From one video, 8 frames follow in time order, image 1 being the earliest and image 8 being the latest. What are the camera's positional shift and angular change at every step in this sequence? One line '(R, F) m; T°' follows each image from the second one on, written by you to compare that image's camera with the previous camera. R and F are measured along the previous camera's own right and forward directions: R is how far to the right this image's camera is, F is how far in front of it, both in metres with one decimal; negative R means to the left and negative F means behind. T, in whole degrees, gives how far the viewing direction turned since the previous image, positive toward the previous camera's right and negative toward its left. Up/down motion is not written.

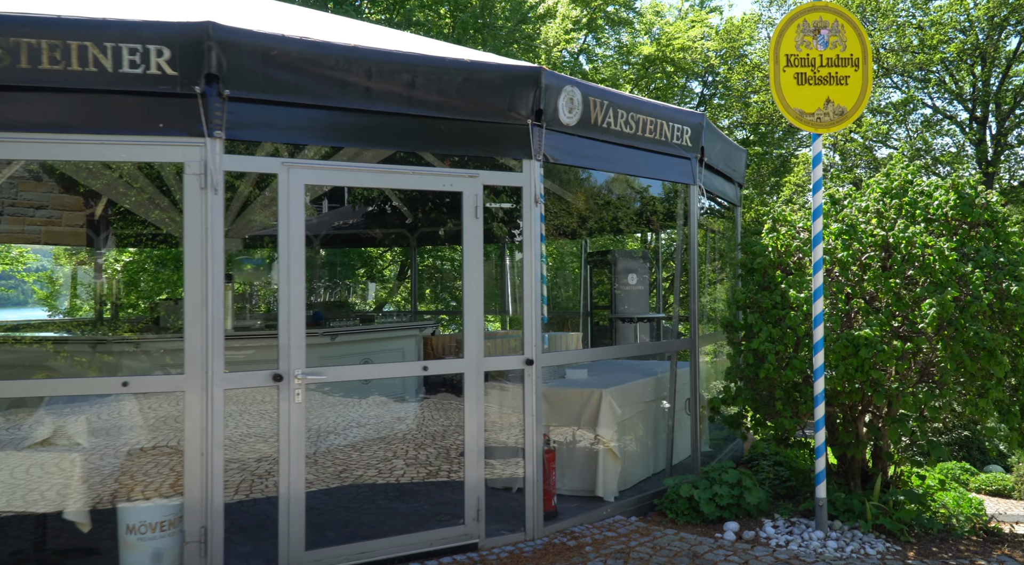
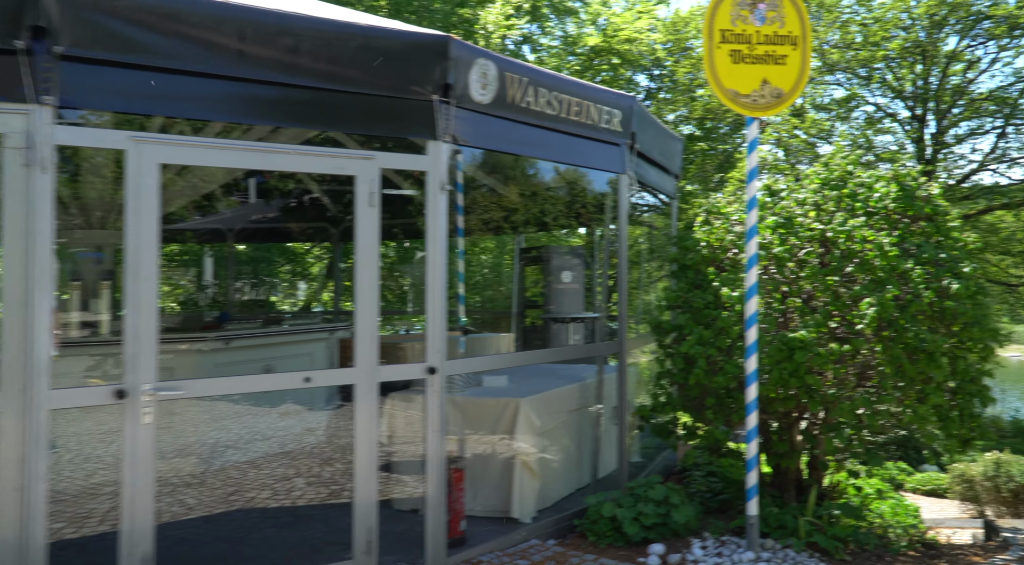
(+0.3, +0.6) m; +3°
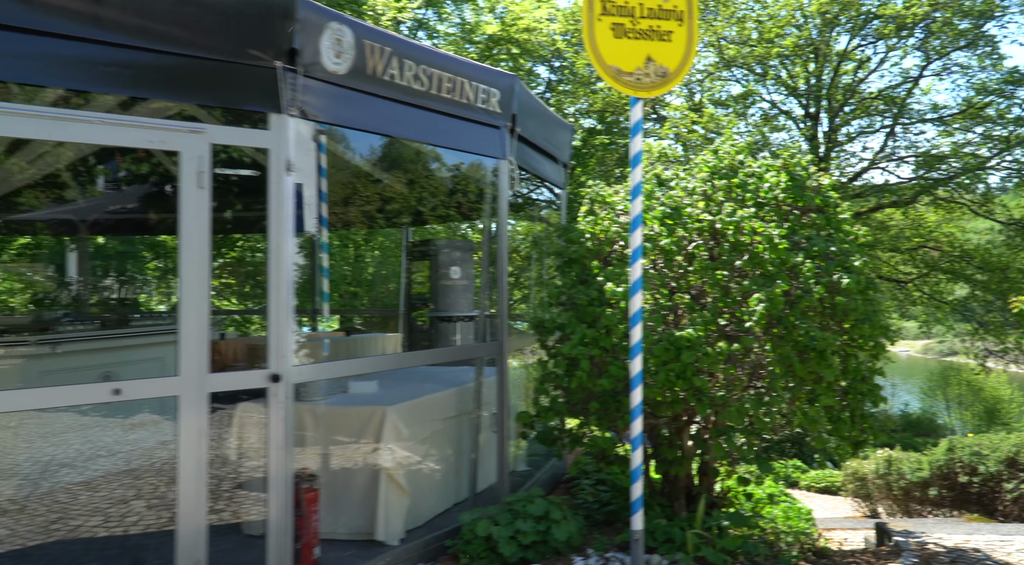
(+0.3, +0.5) m; +6°
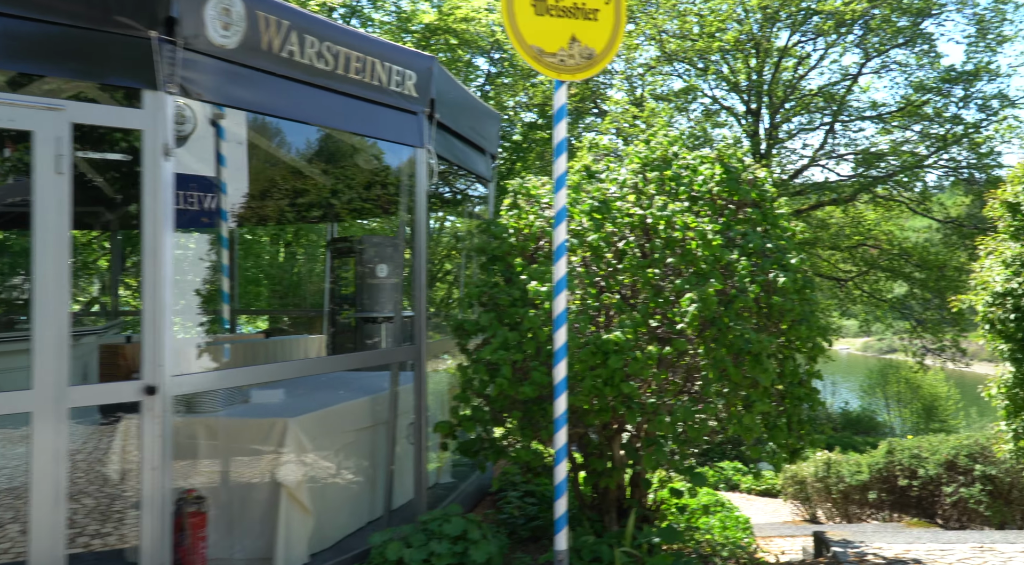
(+0.2, +0.4) m; +3°
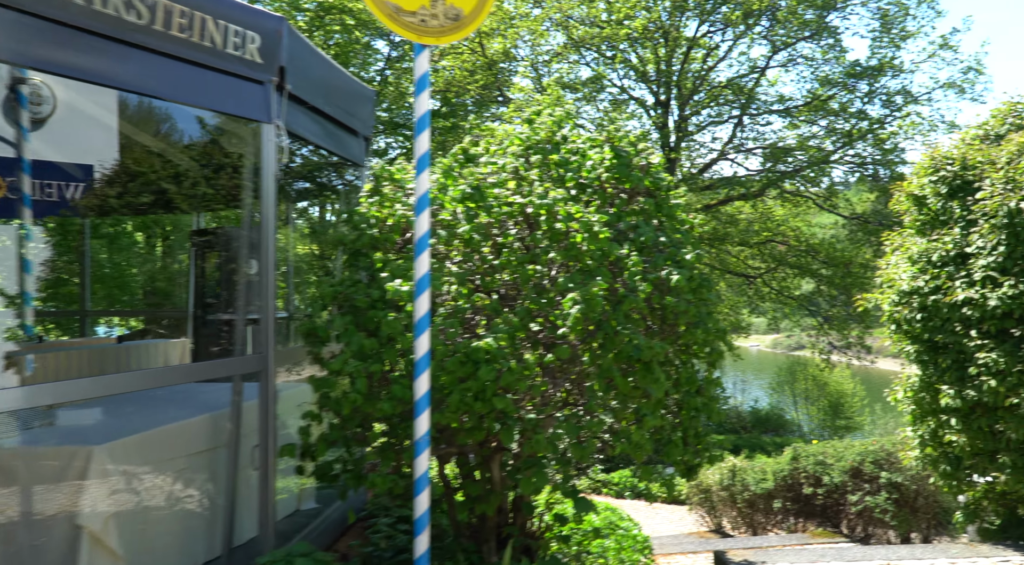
(+0.3, +0.6) m; +5°
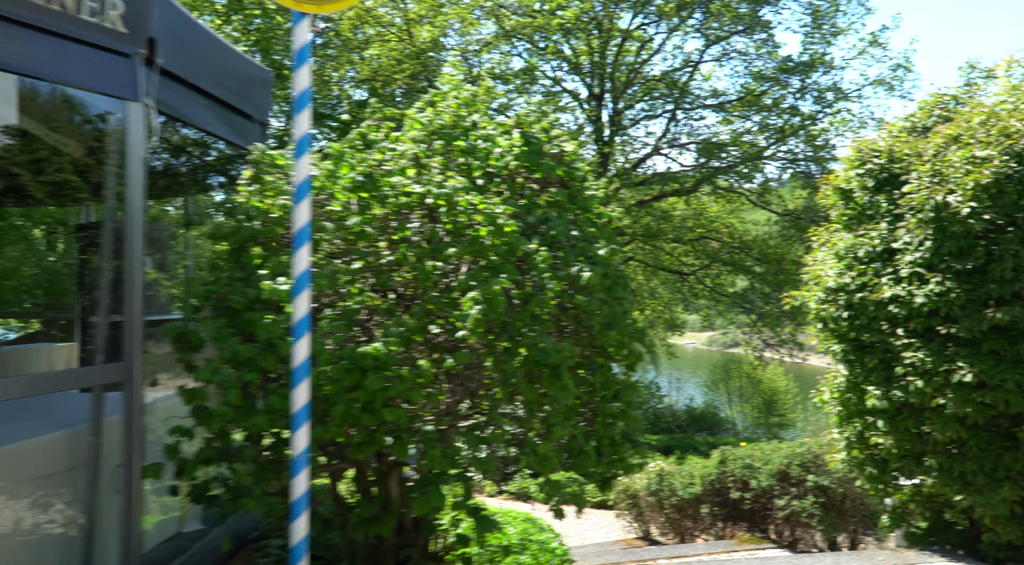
(+0.2, +0.4) m; +4°
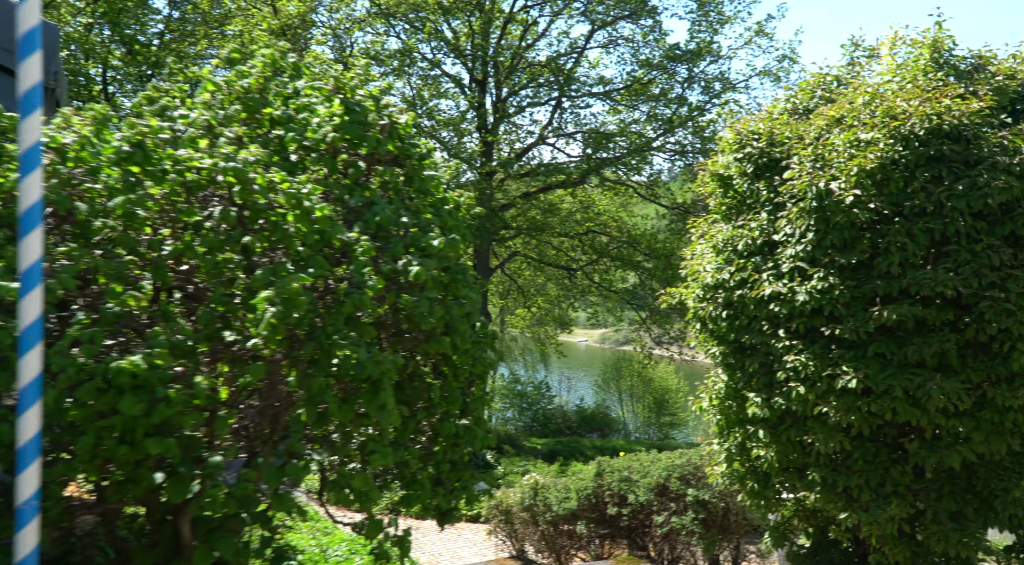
(+0.4, +0.7) m; +6°
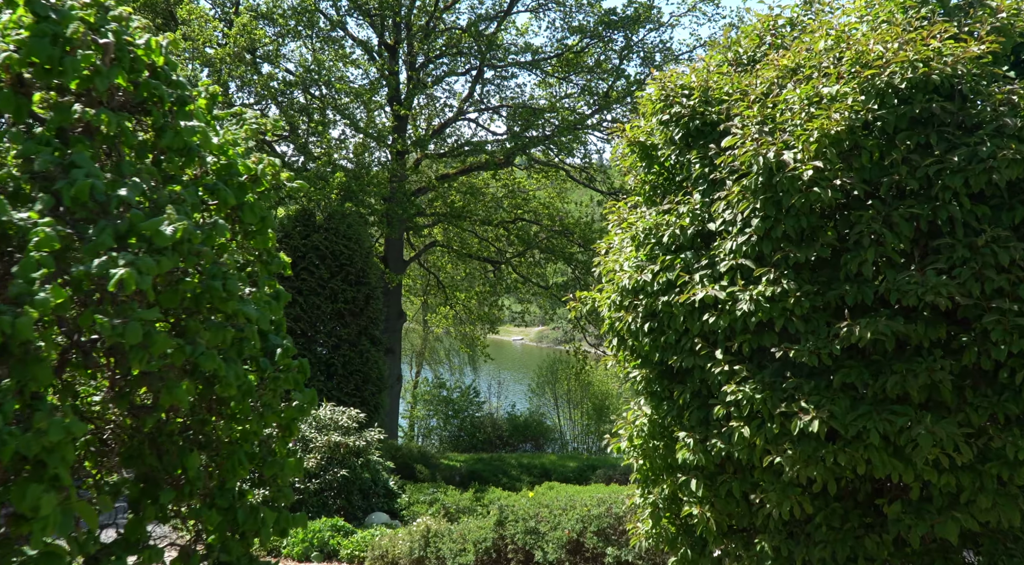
(+0.5, +1.3) m; +3°
